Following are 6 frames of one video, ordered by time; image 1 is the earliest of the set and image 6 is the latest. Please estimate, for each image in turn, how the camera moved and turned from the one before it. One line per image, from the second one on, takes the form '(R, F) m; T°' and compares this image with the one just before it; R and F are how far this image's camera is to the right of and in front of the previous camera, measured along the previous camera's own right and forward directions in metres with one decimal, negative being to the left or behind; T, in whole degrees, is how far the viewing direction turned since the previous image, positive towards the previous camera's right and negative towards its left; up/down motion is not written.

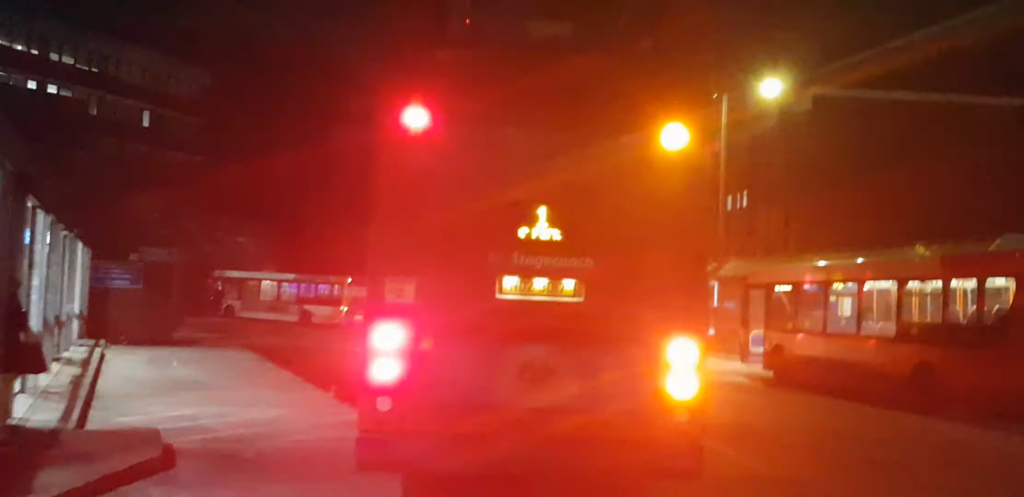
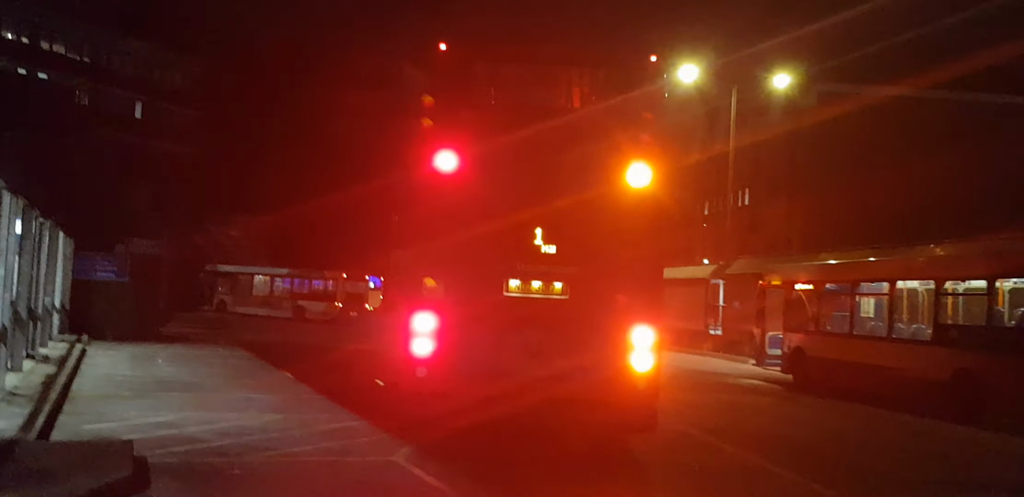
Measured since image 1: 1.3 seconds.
(-0.2, +0.8) m; -1°
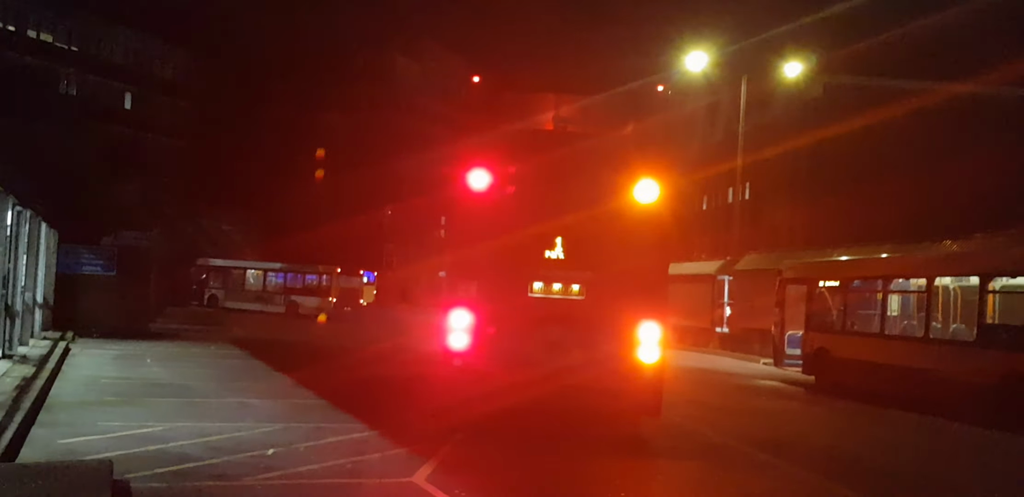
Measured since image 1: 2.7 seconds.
(-0.3, +0.9) m; +1°
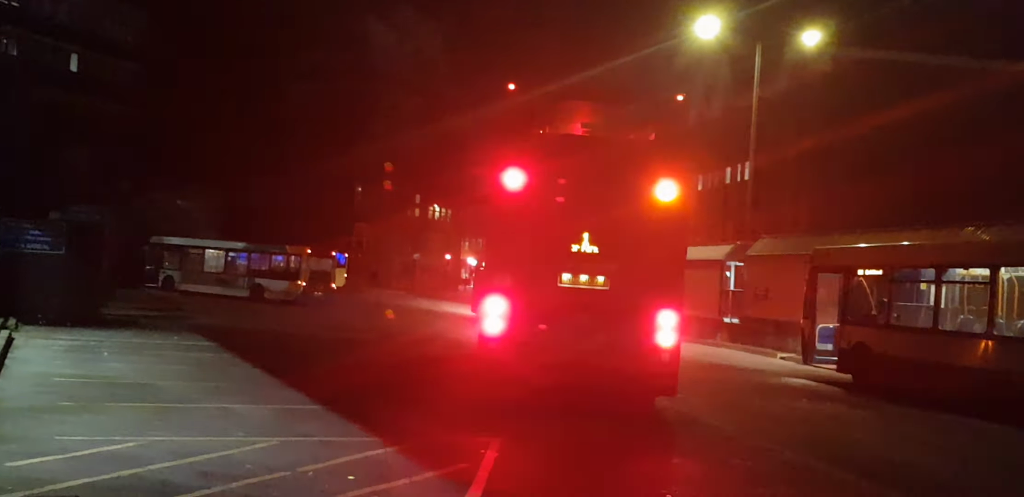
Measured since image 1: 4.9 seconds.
(-0.6, +1.5) m; +2°
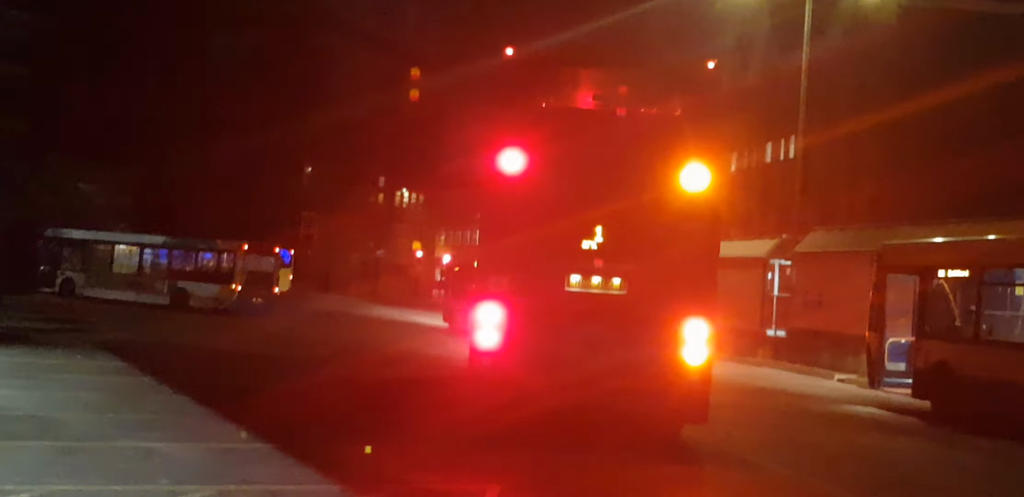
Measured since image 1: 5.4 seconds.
(+0.9, +3.1) m; -3°
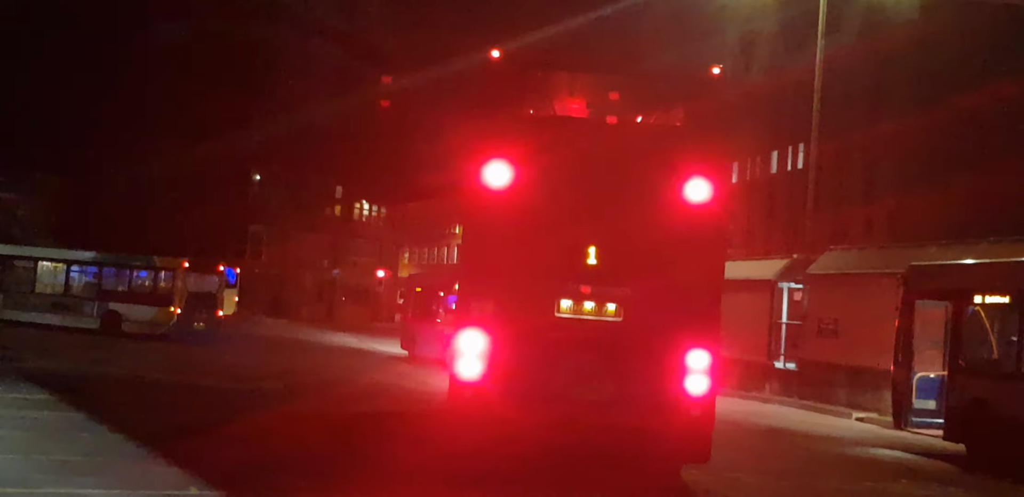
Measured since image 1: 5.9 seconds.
(+0.3, +1.3) m; 0°
